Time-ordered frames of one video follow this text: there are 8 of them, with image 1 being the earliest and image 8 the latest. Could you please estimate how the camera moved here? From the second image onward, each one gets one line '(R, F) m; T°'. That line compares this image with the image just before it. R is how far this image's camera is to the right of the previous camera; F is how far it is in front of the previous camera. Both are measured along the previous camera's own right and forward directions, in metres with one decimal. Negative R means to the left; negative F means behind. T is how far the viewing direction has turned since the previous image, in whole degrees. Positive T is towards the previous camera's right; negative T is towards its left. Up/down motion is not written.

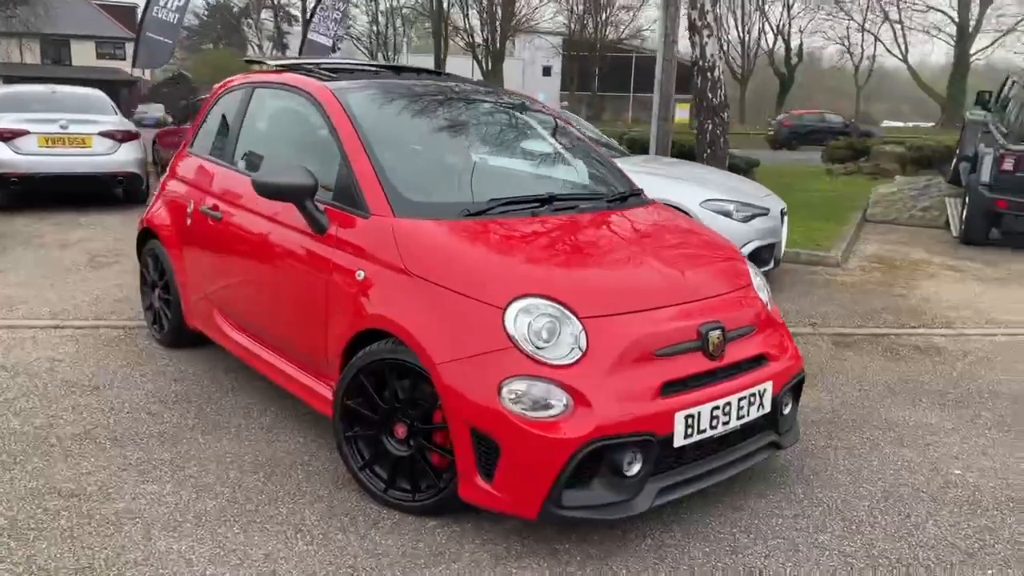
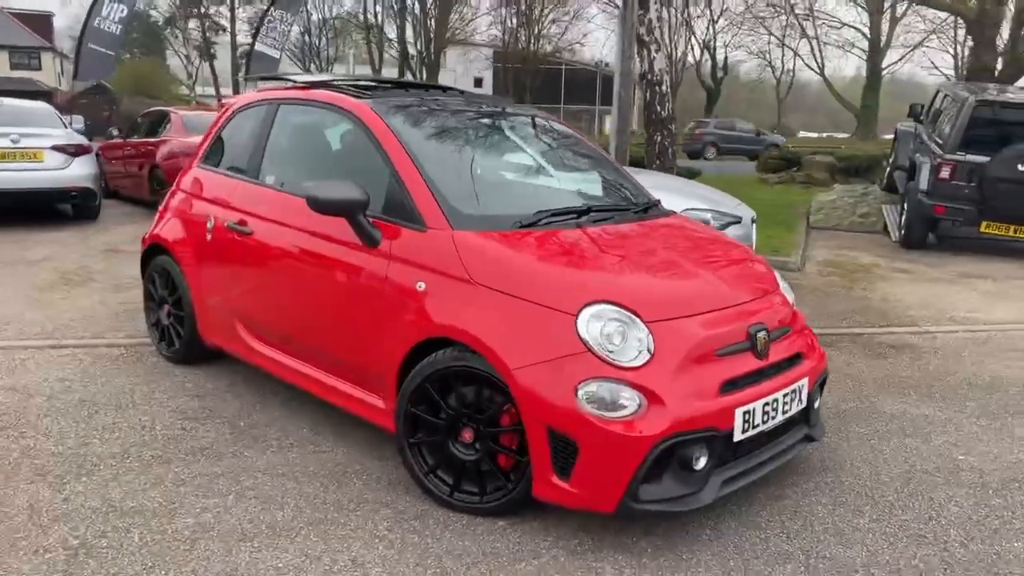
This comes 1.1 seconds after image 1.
(-0.5, -0.1) m; +5°
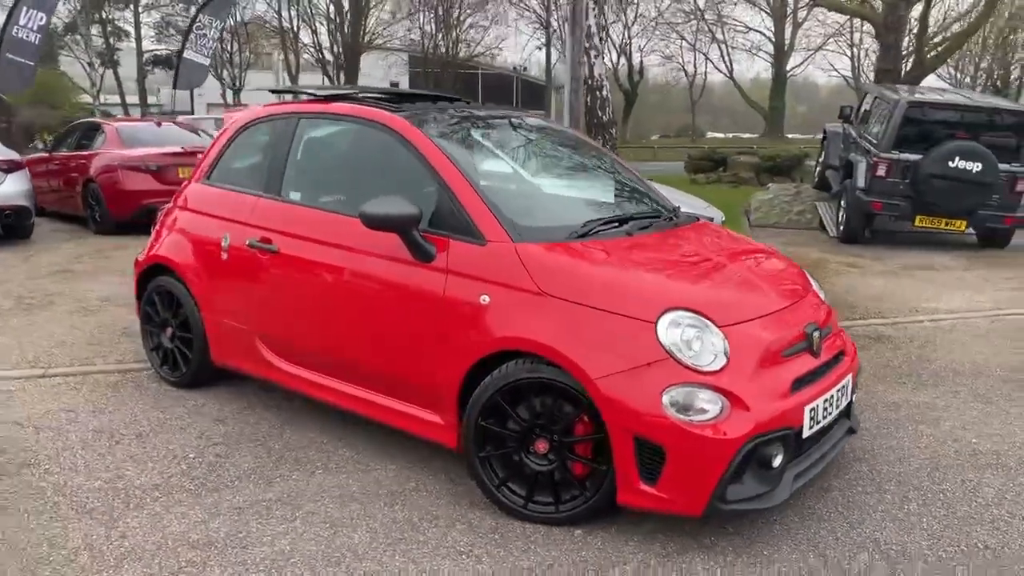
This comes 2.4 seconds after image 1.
(-0.6, 0.0) m; +6°
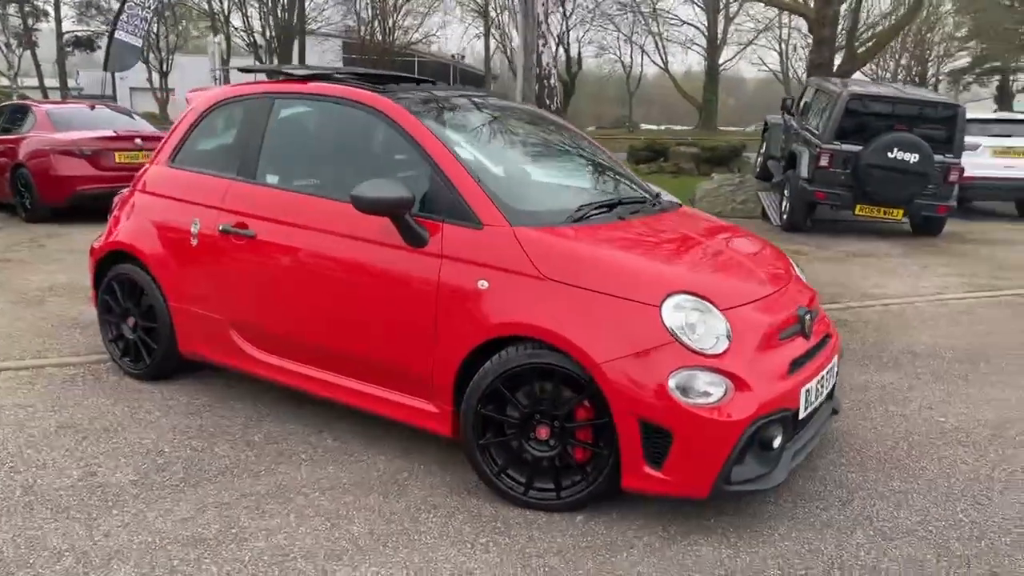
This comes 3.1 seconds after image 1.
(-0.3, +0.1) m; +5°
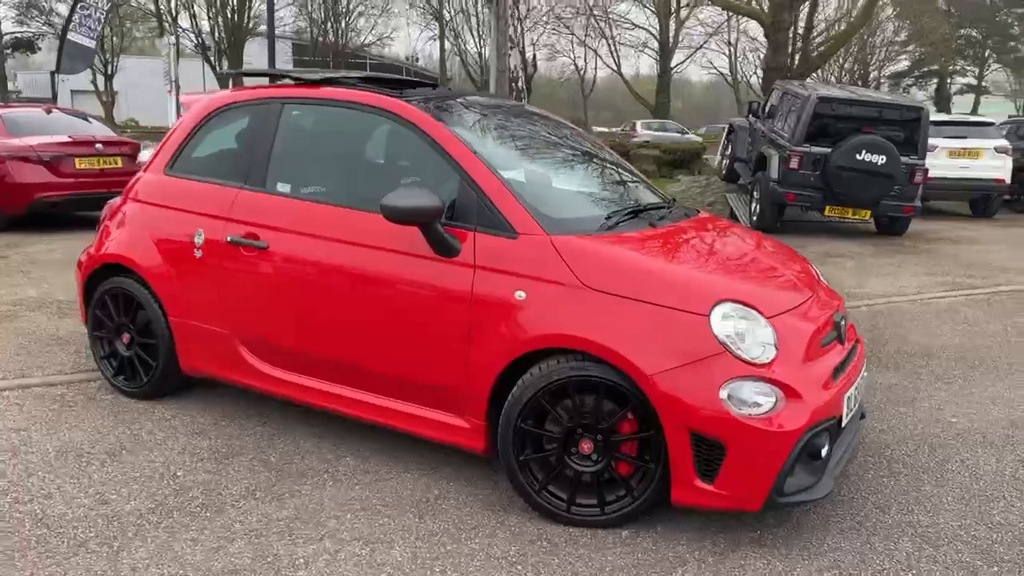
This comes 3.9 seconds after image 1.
(-0.3, +0.1) m; +3°
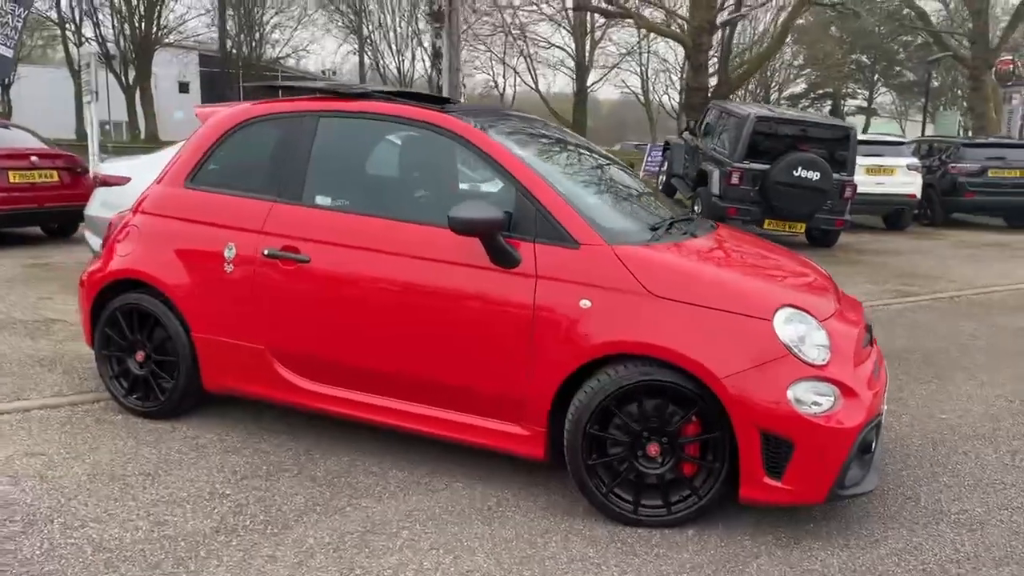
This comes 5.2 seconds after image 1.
(-0.6, 0.0) m; +6°
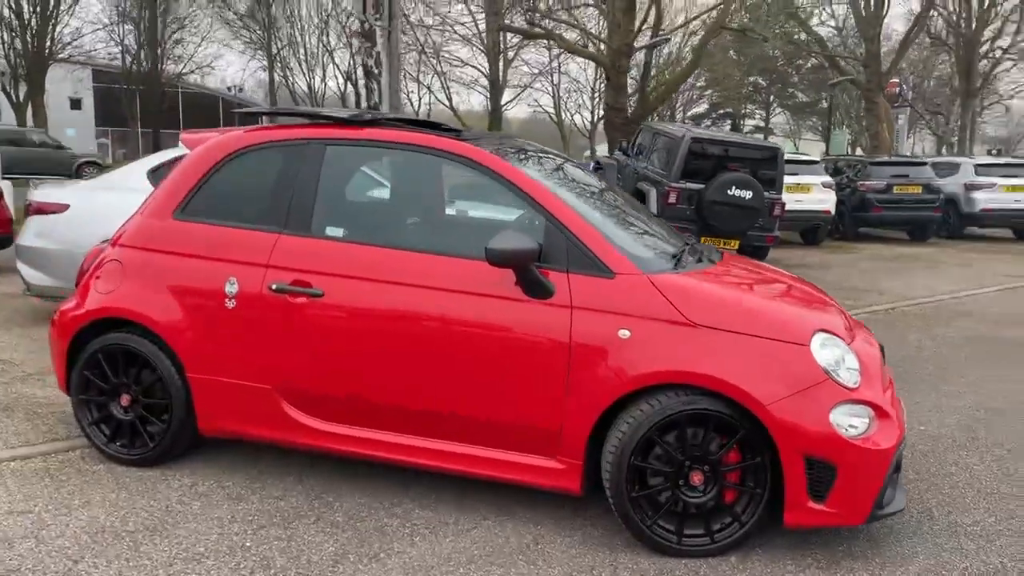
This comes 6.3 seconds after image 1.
(-0.5, +0.1) m; +6°
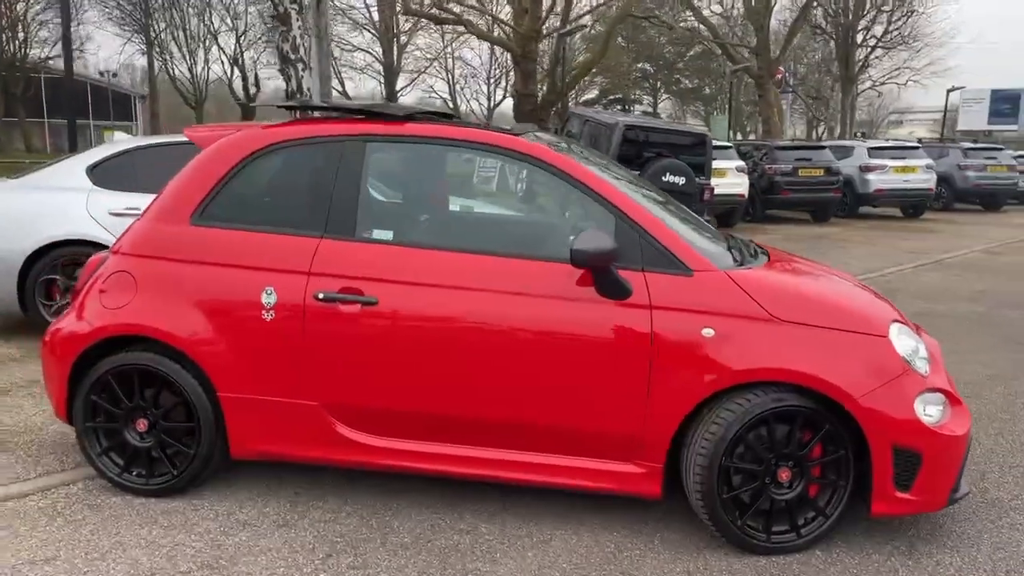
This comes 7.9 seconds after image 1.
(-0.7, +0.2) m; +7°
